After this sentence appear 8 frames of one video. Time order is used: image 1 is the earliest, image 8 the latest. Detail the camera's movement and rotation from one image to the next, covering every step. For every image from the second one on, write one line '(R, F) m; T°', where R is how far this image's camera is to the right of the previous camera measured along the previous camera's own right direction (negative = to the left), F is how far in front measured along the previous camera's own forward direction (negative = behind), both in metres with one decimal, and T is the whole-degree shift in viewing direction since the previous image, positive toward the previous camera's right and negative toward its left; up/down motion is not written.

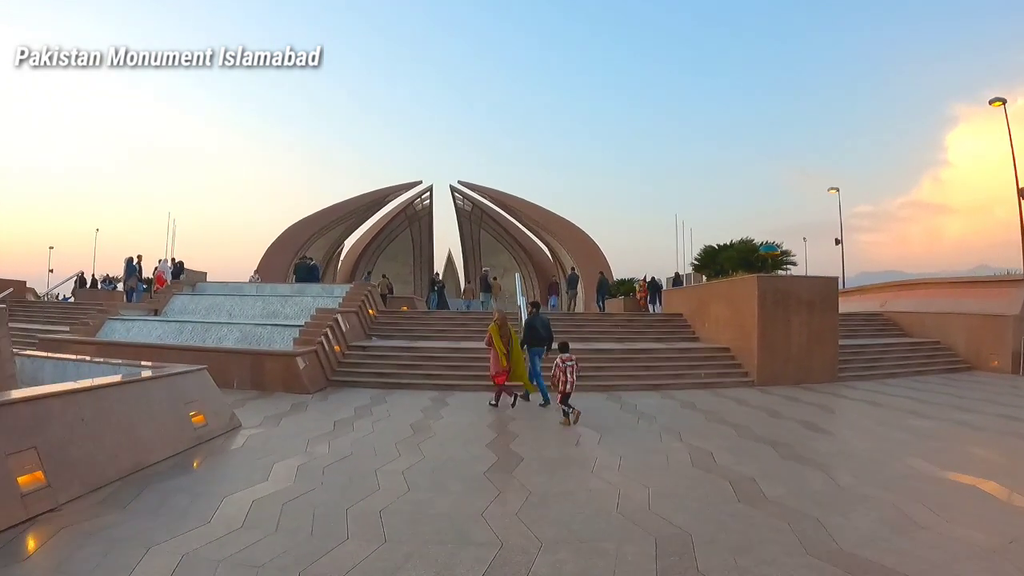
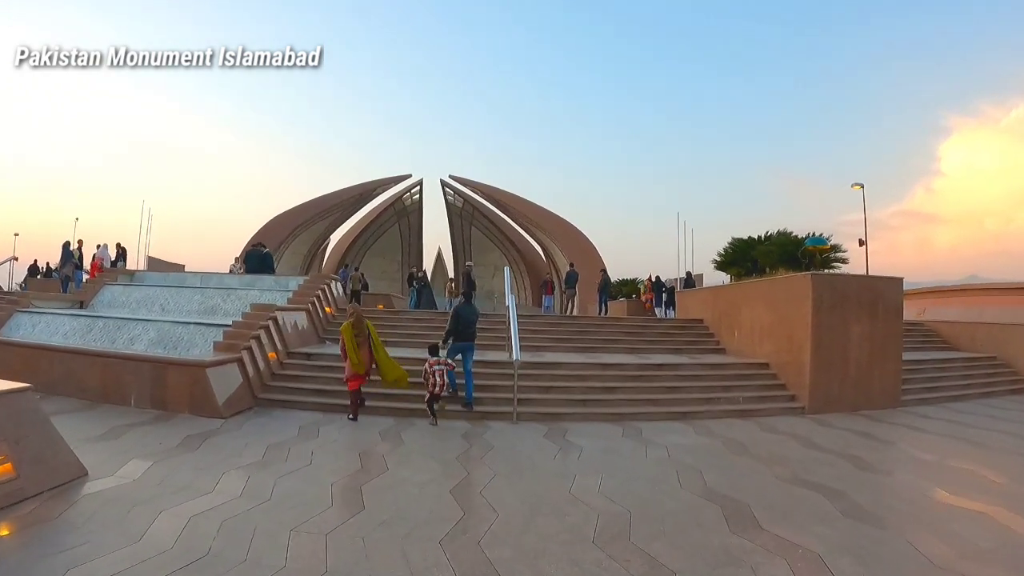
(+0.1, +2.4) m; +1°
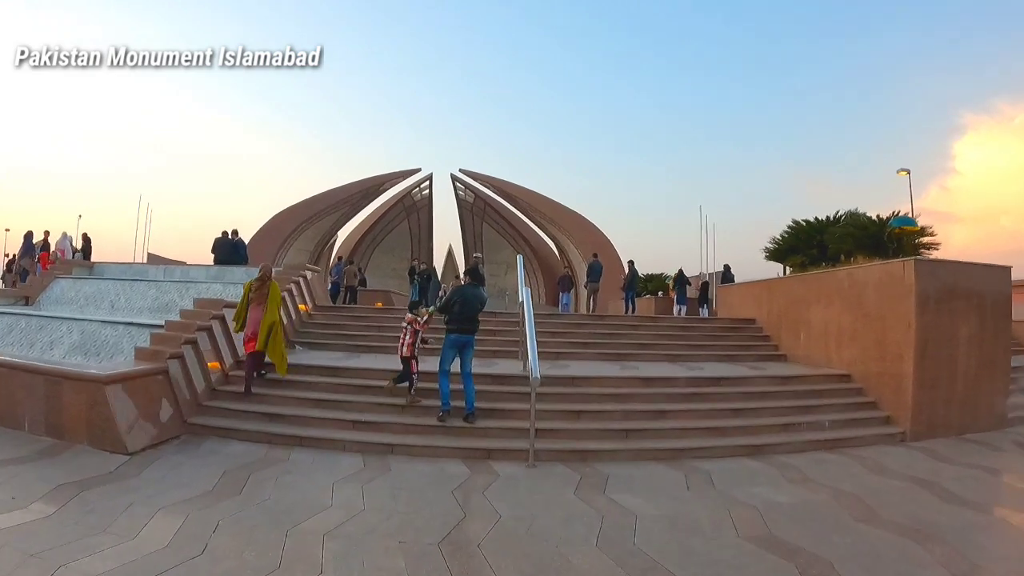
(0.0, +2.0) m; -1°
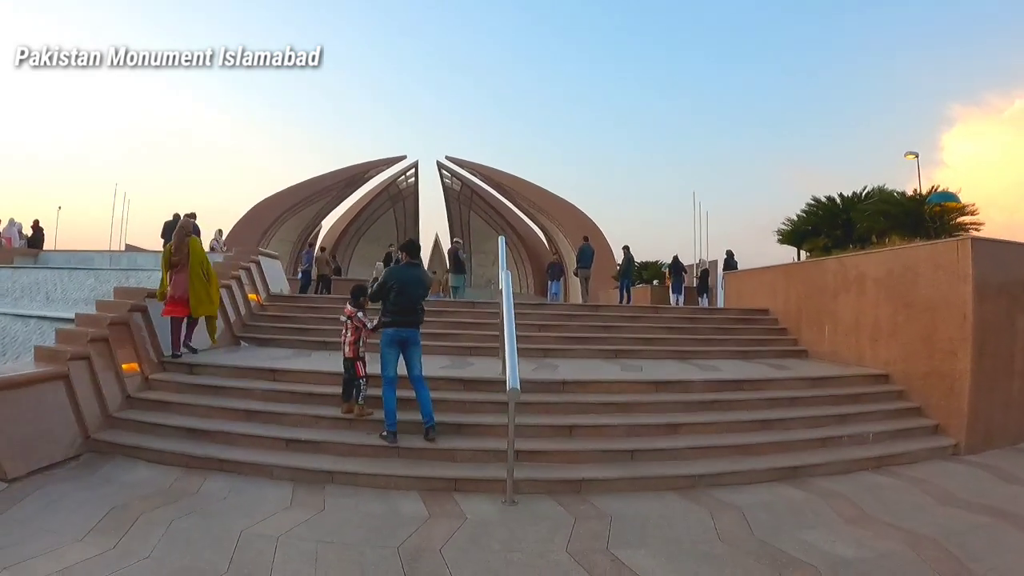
(+0.1, +1.1) m; +1°
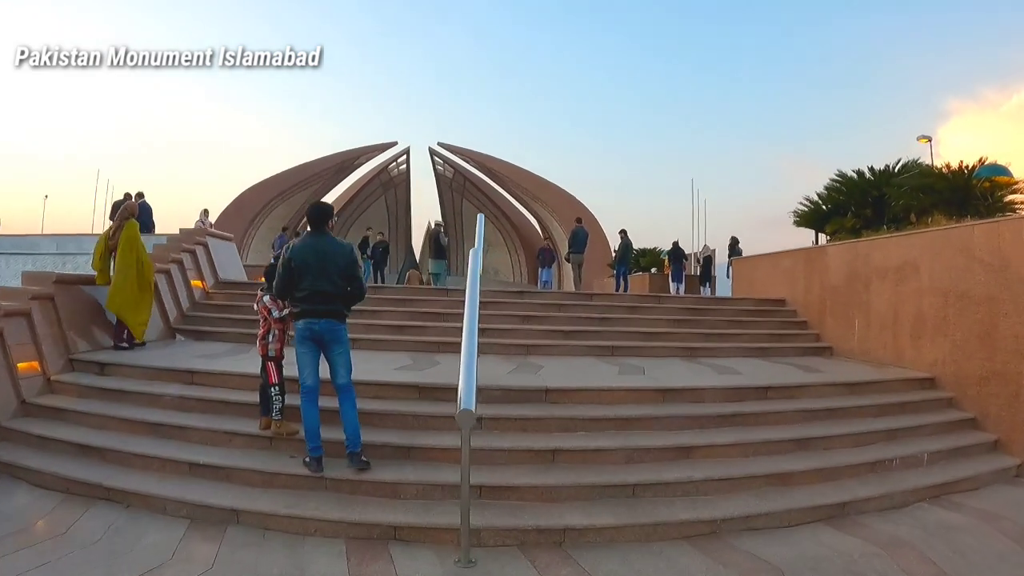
(+0.2, +1.0) m; 0°
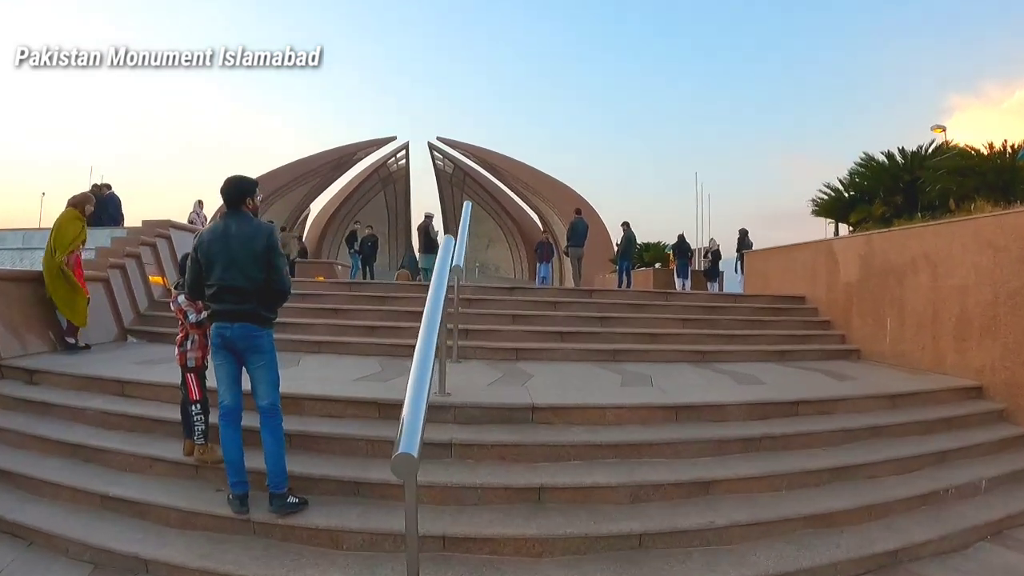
(+0.1, +0.6) m; 0°
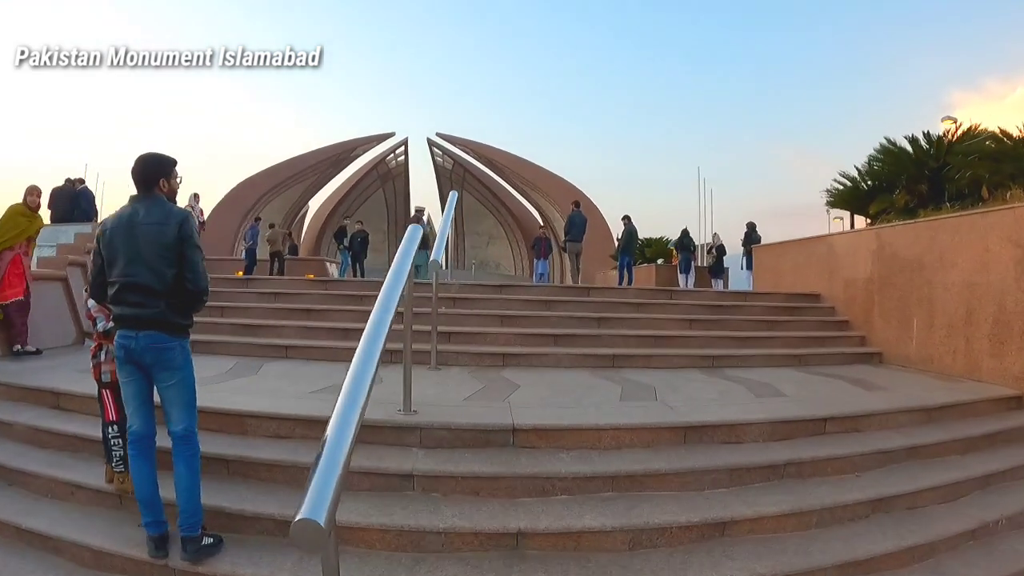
(+0.1, +0.5) m; 0°
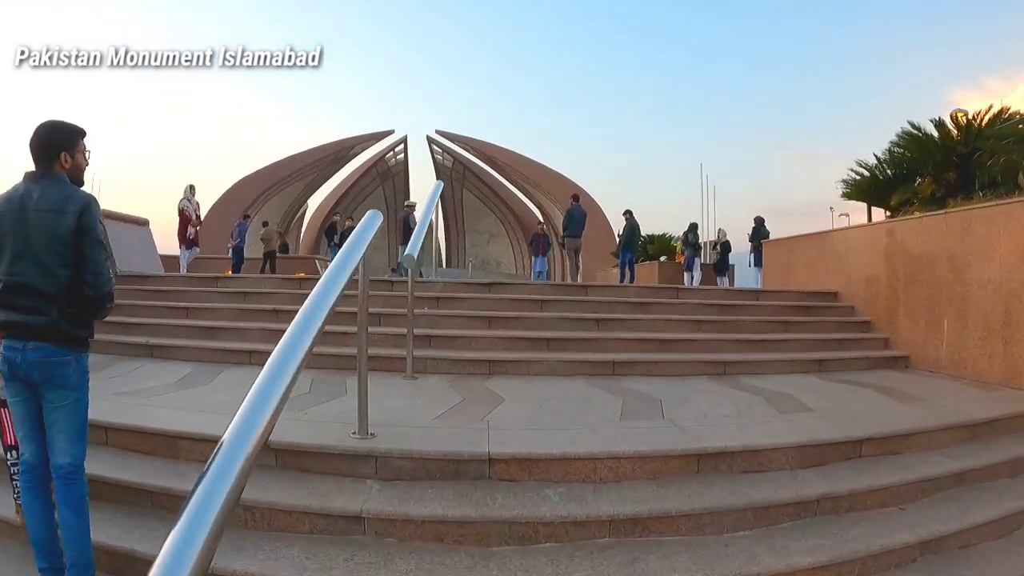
(+0.1, +0.4) m; 0°
